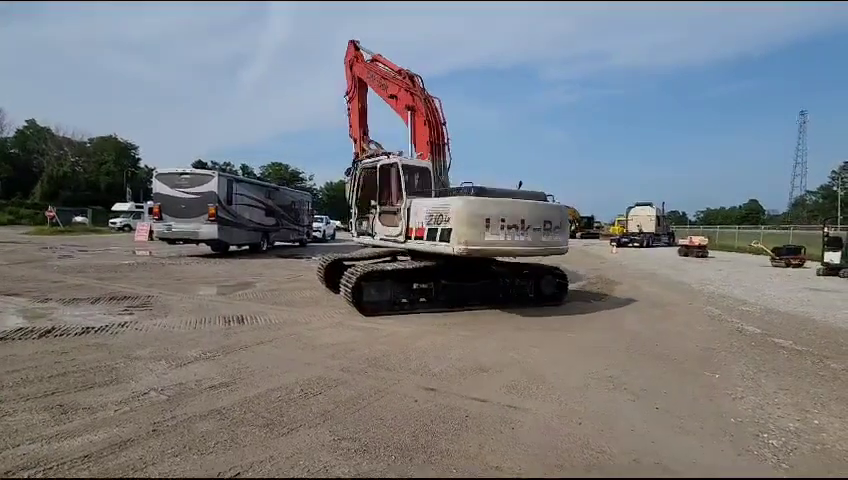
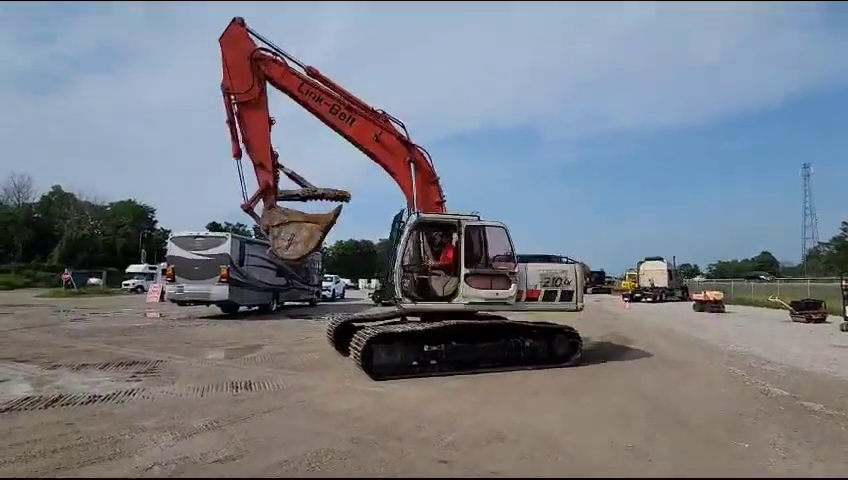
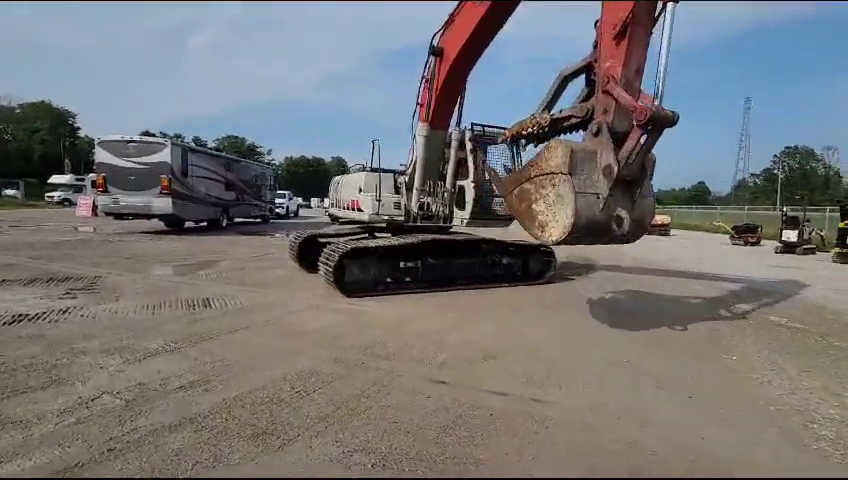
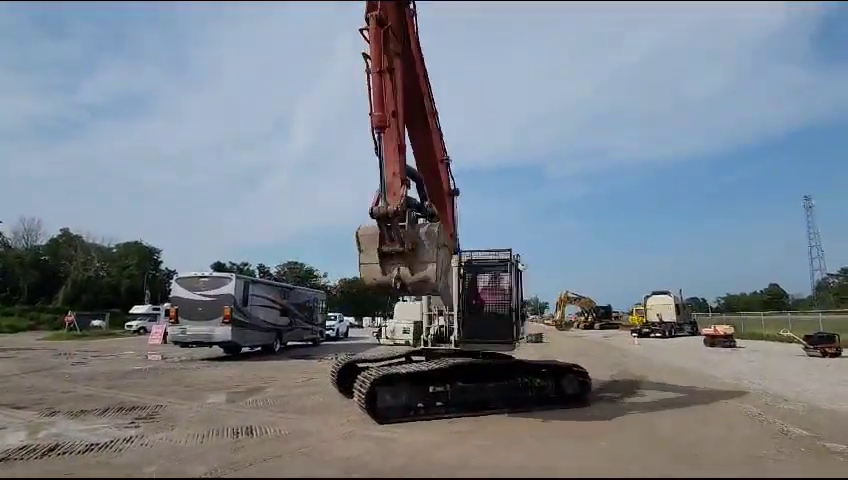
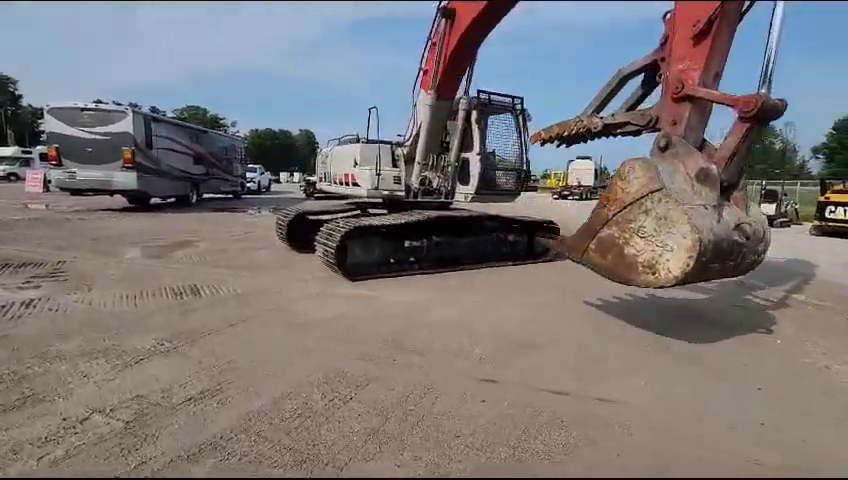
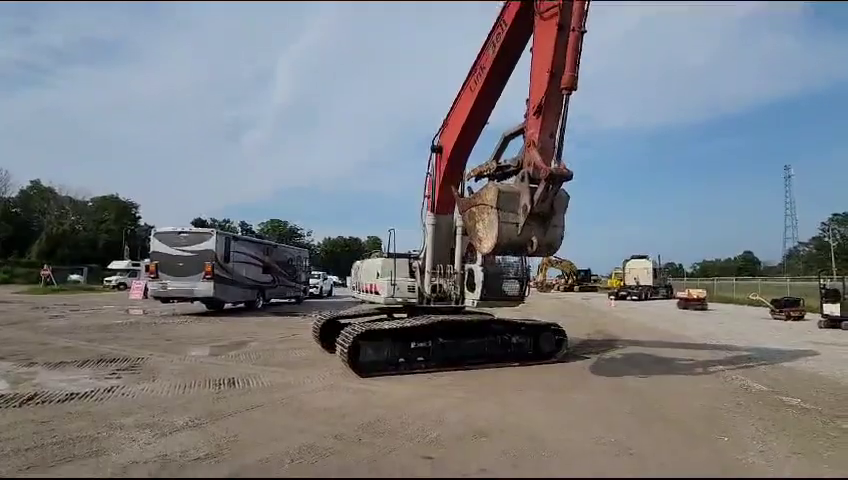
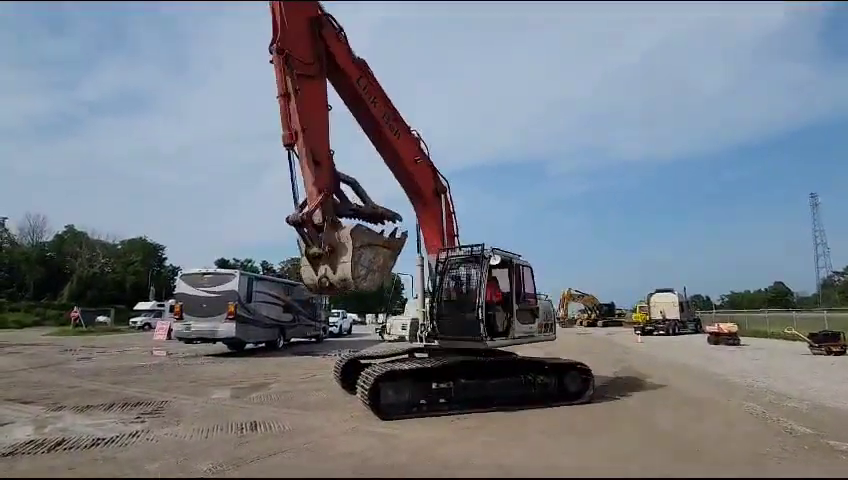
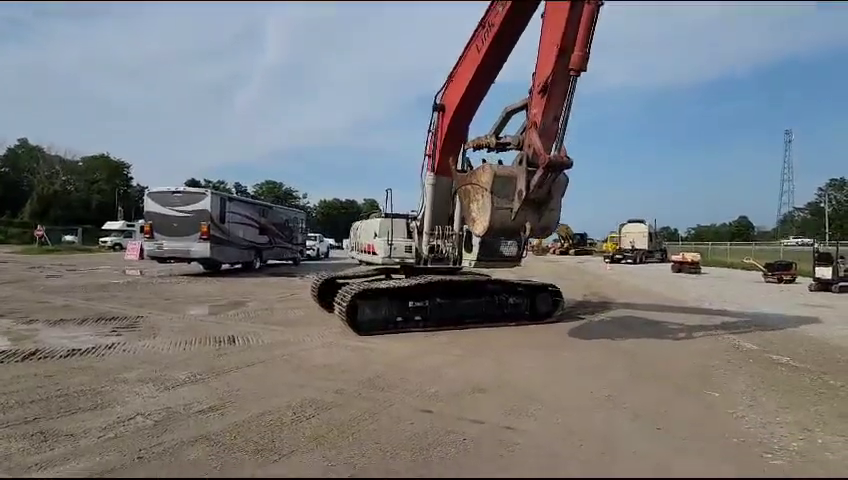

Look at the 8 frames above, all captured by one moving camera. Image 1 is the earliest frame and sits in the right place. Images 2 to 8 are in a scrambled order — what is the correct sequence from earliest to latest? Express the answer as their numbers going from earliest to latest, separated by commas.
2, 7, 4, 6, 8, 3, 5
